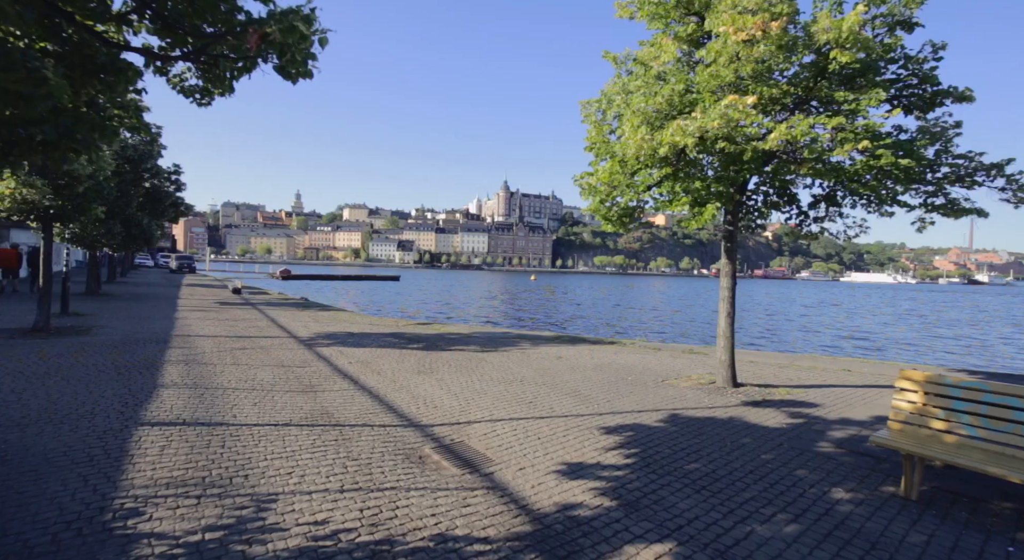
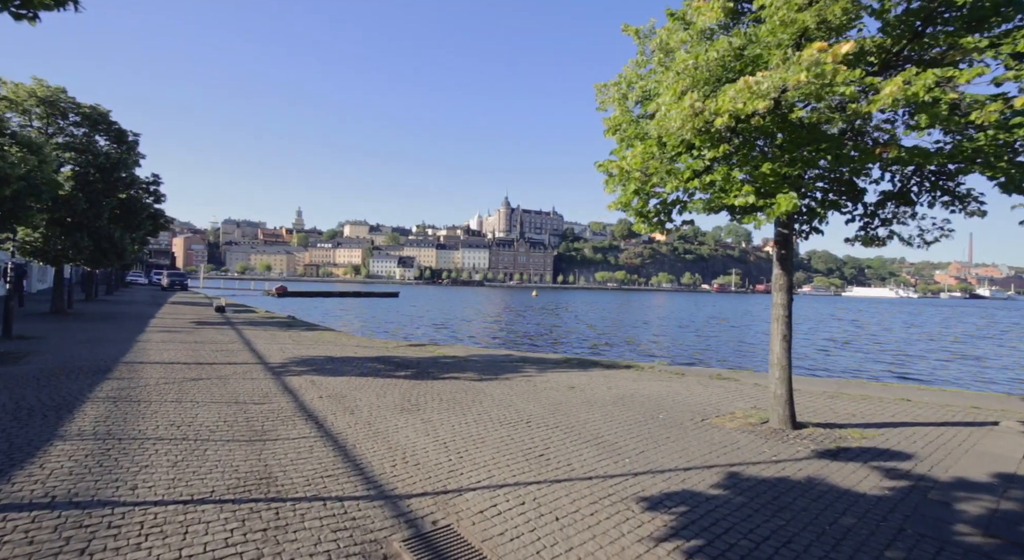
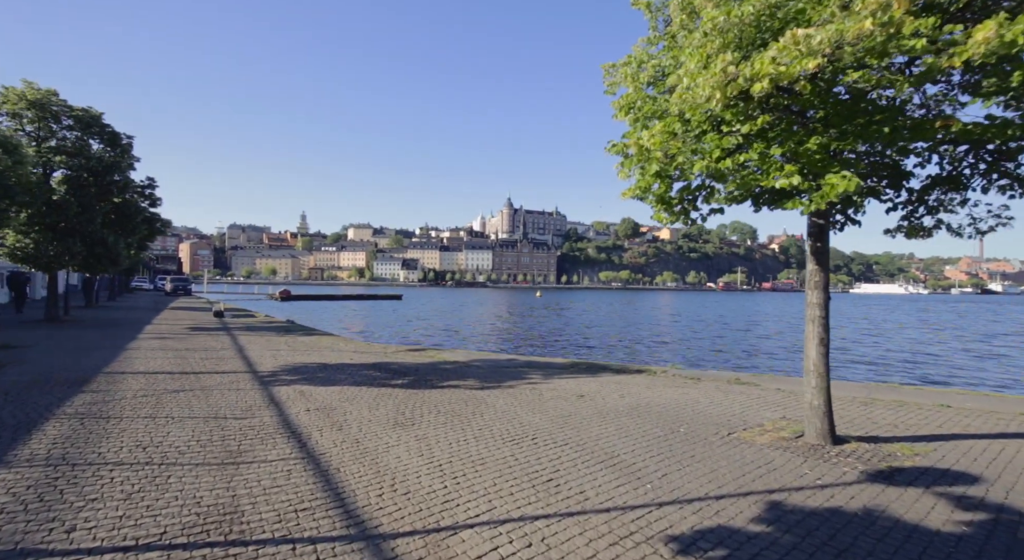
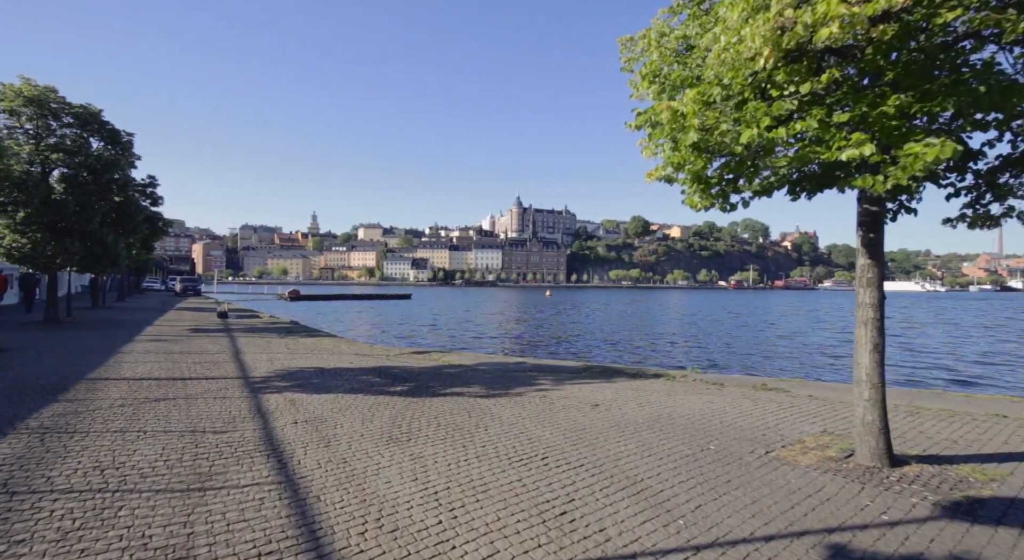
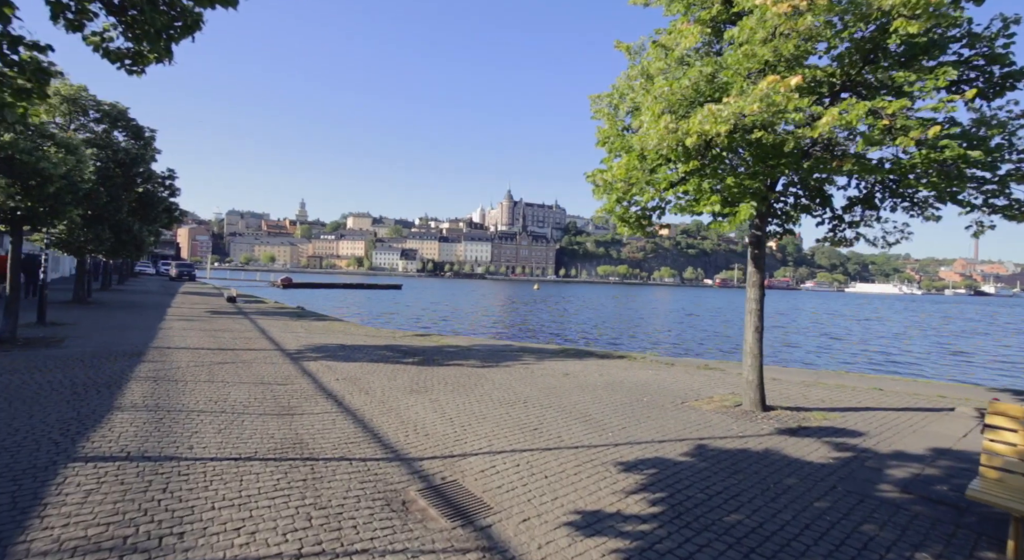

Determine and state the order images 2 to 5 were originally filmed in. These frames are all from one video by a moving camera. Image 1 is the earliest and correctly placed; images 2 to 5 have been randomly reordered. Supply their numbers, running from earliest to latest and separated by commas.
5, 2, 3, 4
